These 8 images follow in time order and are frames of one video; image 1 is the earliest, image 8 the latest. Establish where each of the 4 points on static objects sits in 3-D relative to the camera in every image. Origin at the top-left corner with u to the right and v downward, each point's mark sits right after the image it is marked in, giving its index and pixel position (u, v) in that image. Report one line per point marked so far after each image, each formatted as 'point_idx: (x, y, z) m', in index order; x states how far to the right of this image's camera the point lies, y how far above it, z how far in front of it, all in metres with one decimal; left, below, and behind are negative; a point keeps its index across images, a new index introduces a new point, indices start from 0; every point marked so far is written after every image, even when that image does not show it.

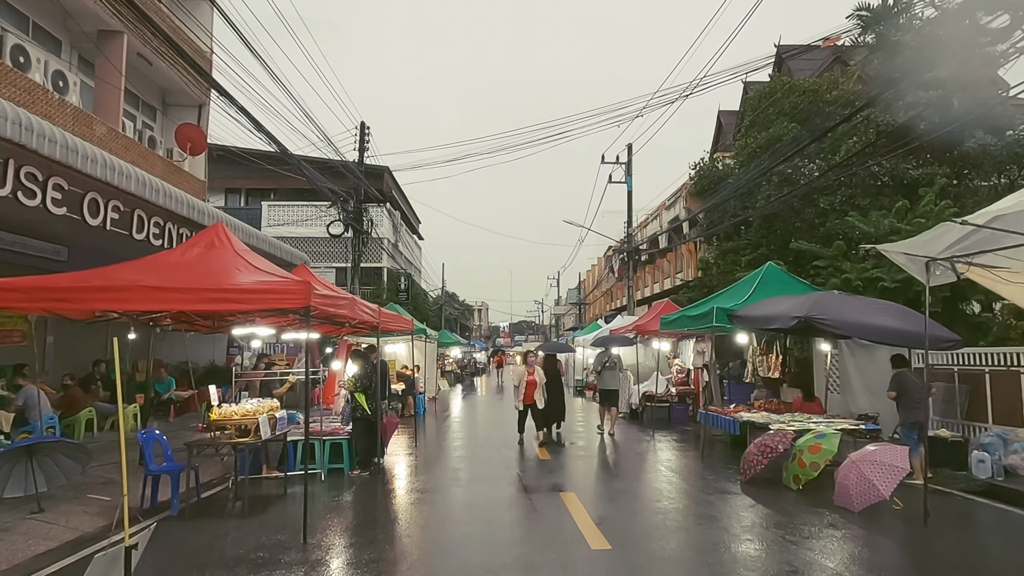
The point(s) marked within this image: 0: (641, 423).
0: (+3.0, -3.2, +15.8) m
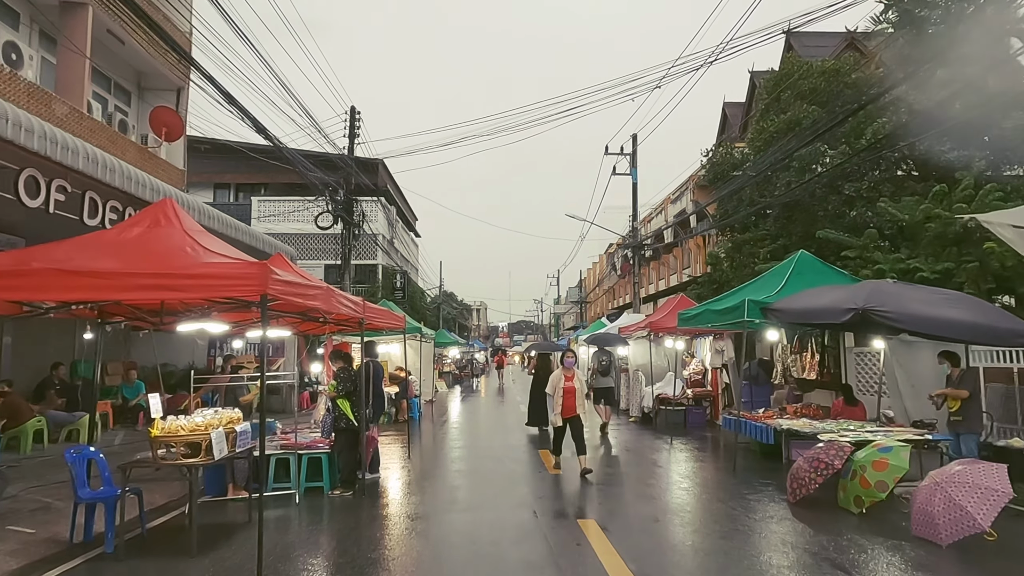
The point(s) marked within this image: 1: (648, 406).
0: (+3.1, -3.1, +14.5) m
1: (+3.1, -2.7, +15.3) m
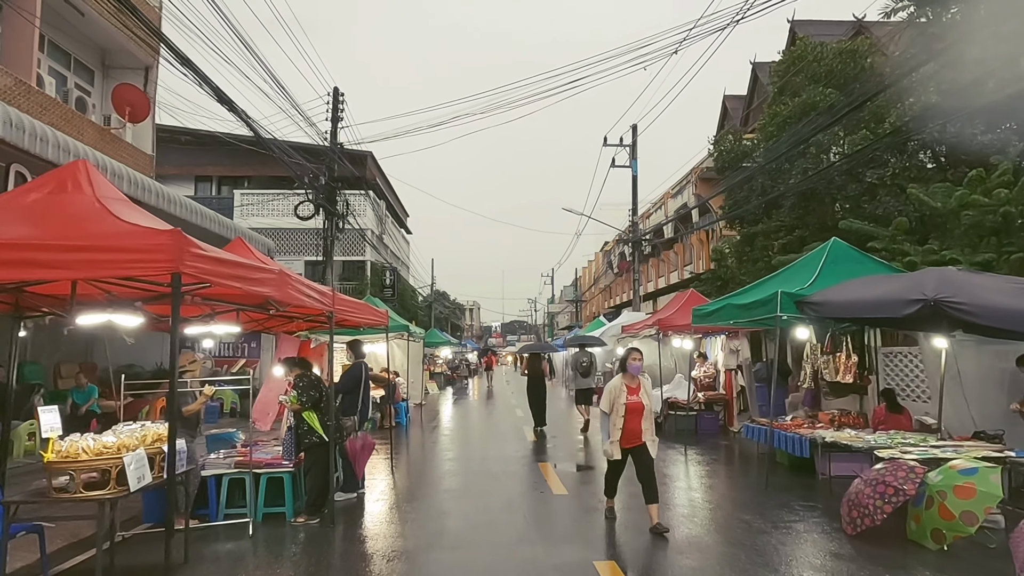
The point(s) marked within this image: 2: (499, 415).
0: (+3.0, -2.9, +13.3) m
1: (+3.0, -2.6, +14.1) m
2: (-0.4, -3.5, +18.6) m
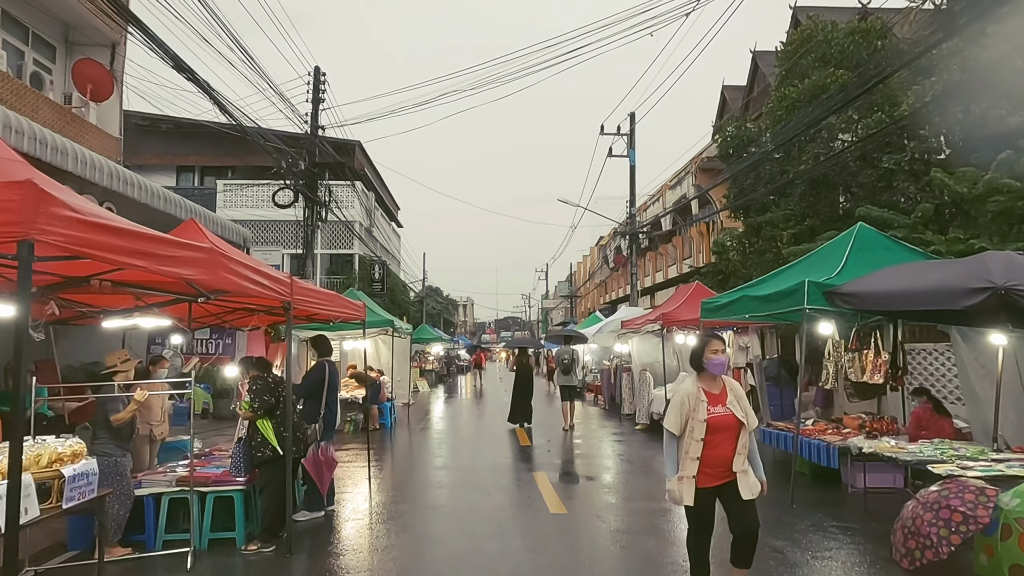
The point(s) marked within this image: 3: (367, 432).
0: (+2.9, -2.8, +12.3) m
1: (+2.9, -2.4, +13.1) m
2: (-0.5, -3.3, +17.6) m
3: (-3.0, -3.0, +14.0) m
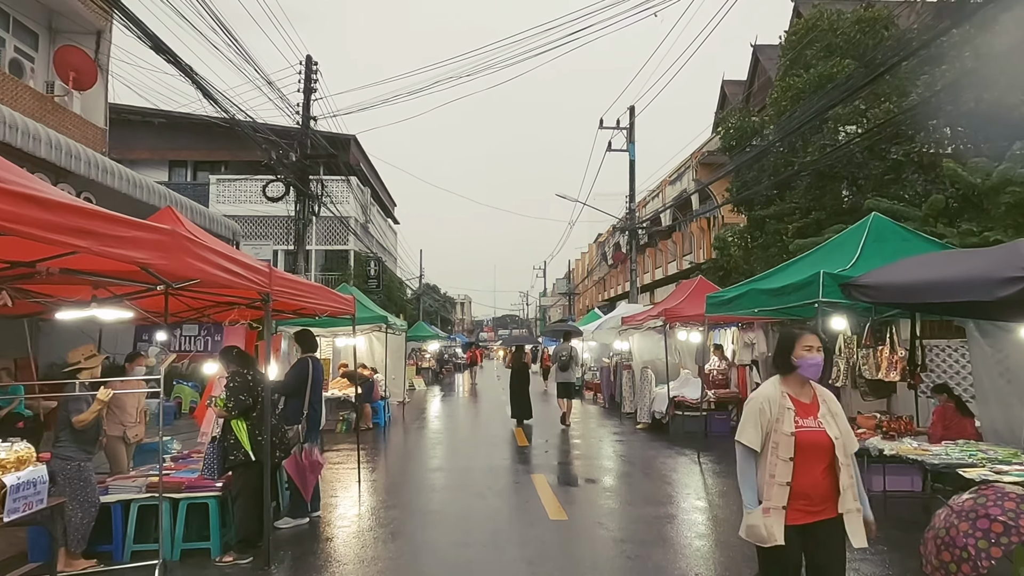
0: (+2.8, -2.7, +11.9) m
1: (+2.8, -2.3, +12.7) m
2: (-0.6, -3.2, +17.2) m
3: (-3.1, -2.9, +13.6) m
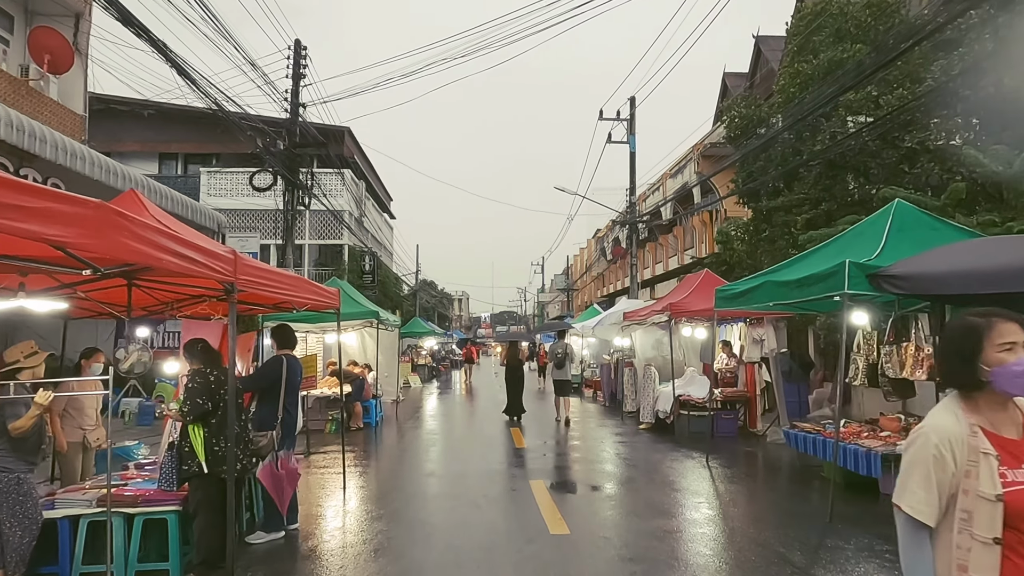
0: (+2.8, -2.6, +11.3) m
1: (+2.8, -2.2, +12.1) m
2: (-0.7, -3.1, +16.6) m
3: (-3.1, -2.8, +13.0) m
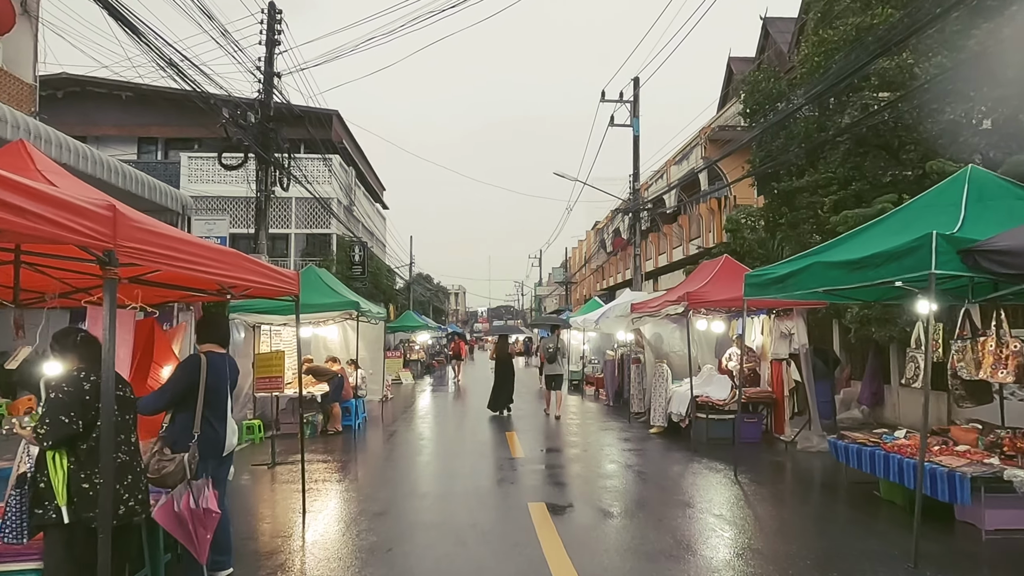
0: (+2.7, -2.4, +10.0) m
1: (+2.7, -2.0, +10.8) m
2: (-0.8, -2.8, +15.3) m
3: (-3.2, -2.6, +11.7) m
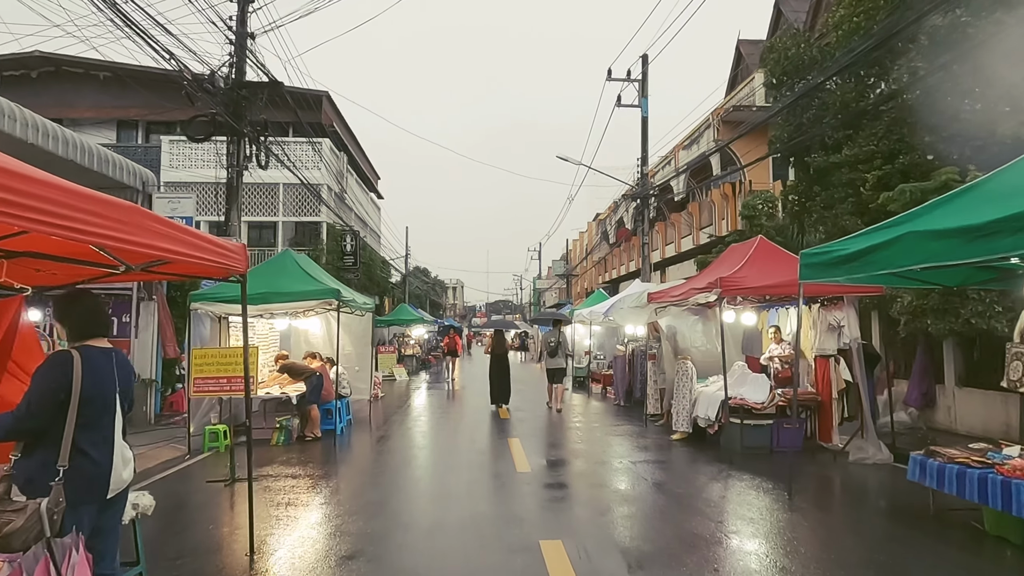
0: (+2.7, -2.2, +8.6) m
1: (+2.8, -1.8, +9.4) m
2: (-0.7, -2.6, +13.9) m
3: (-3.2, -2.3, +10.2) m
